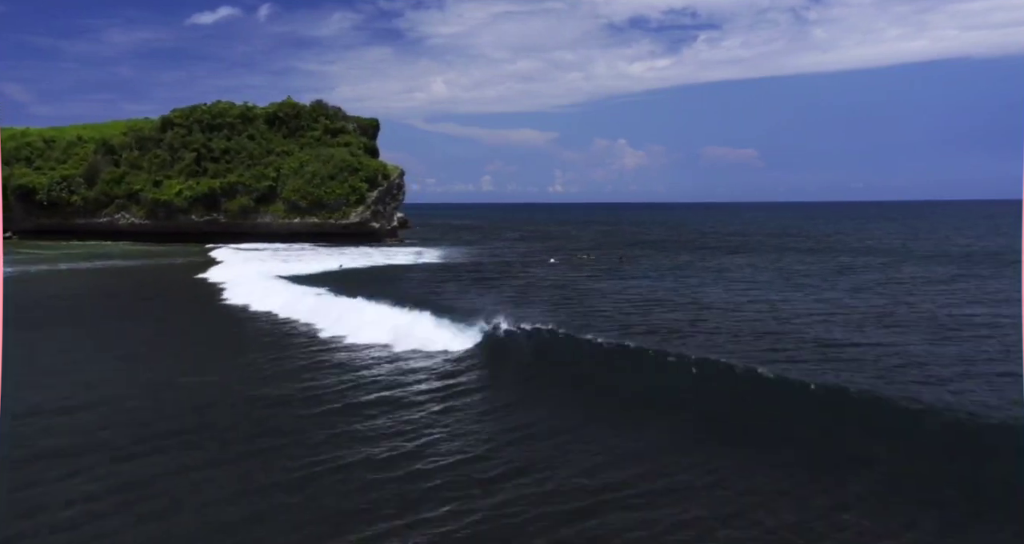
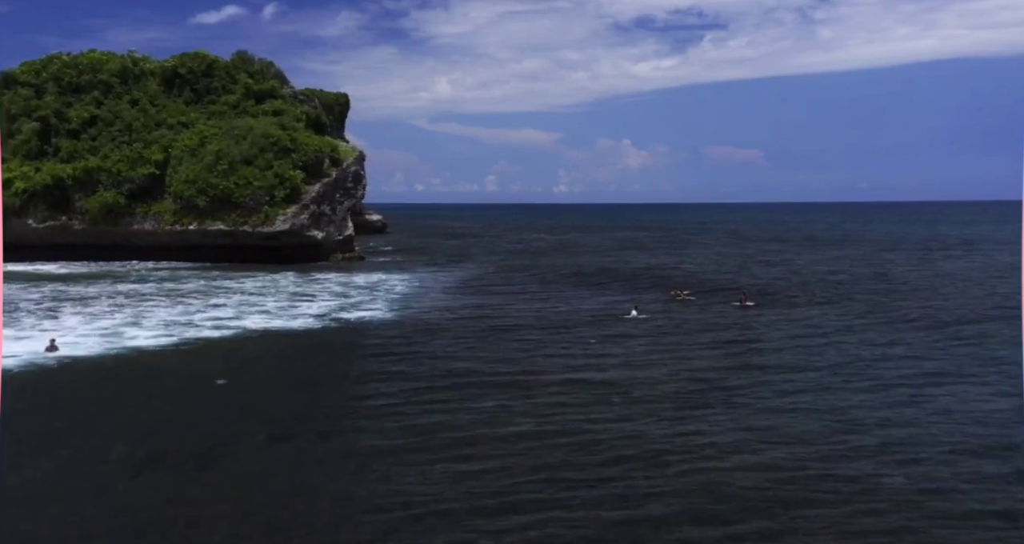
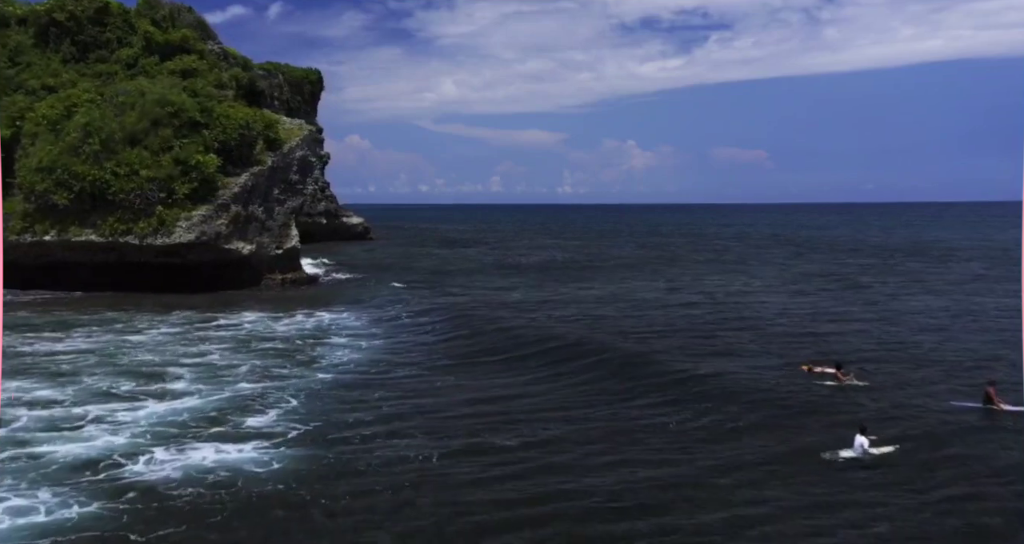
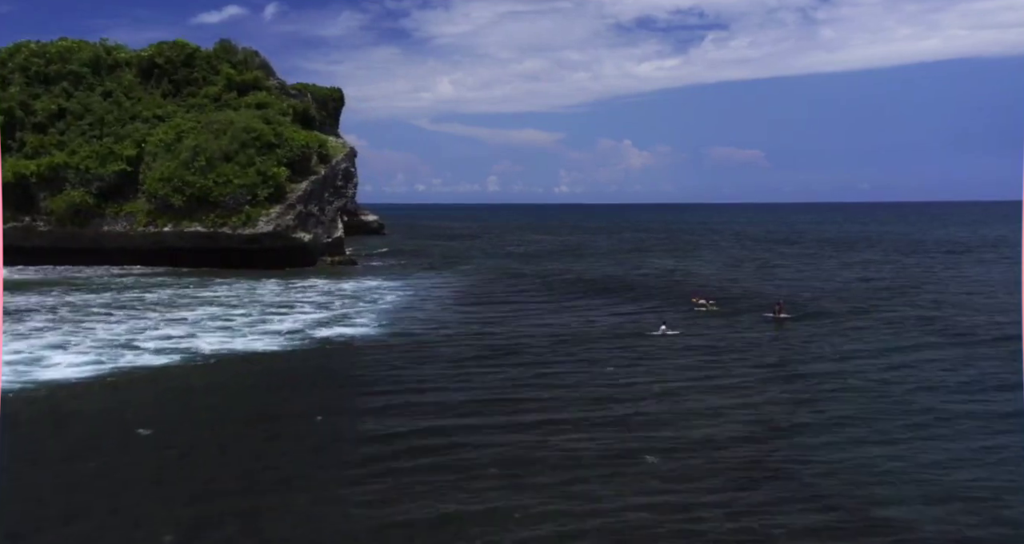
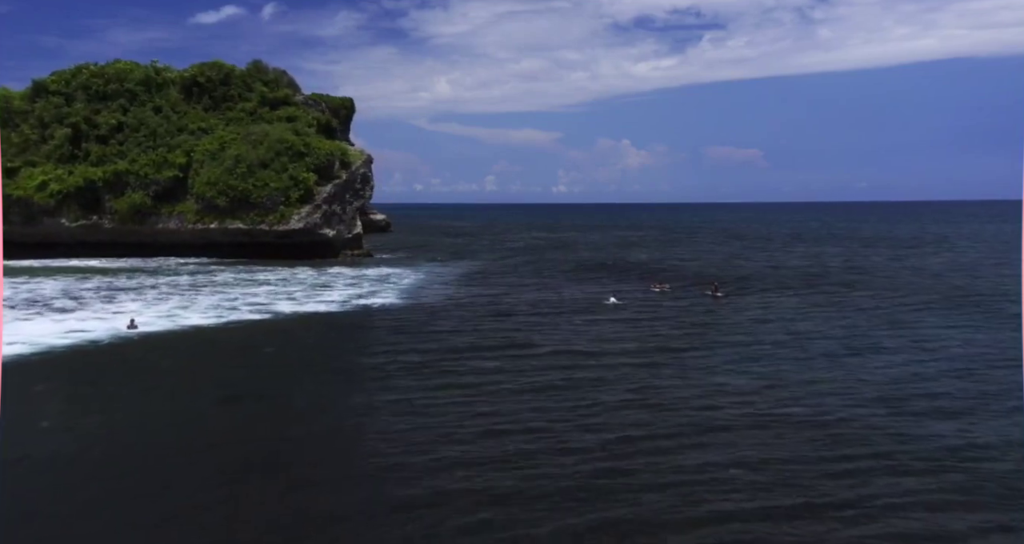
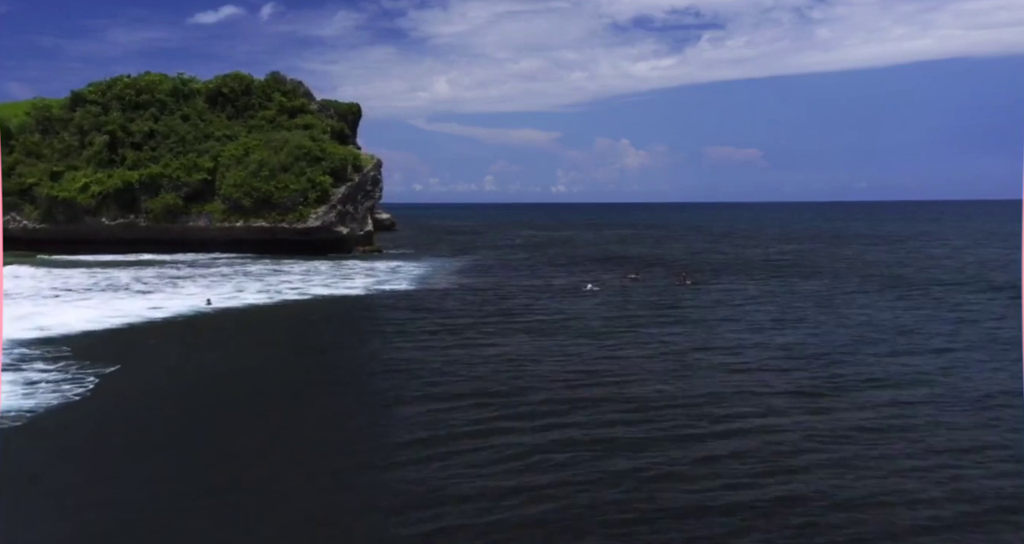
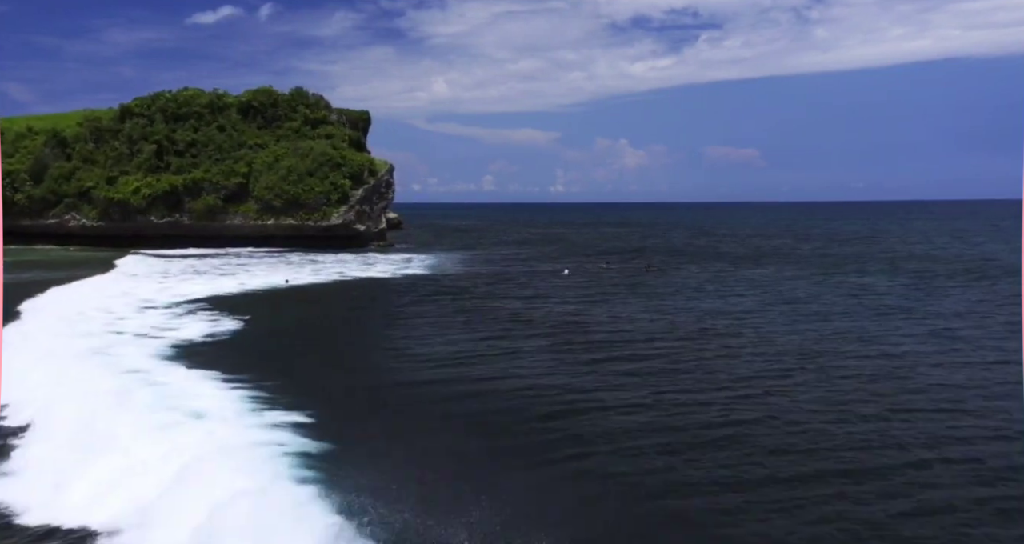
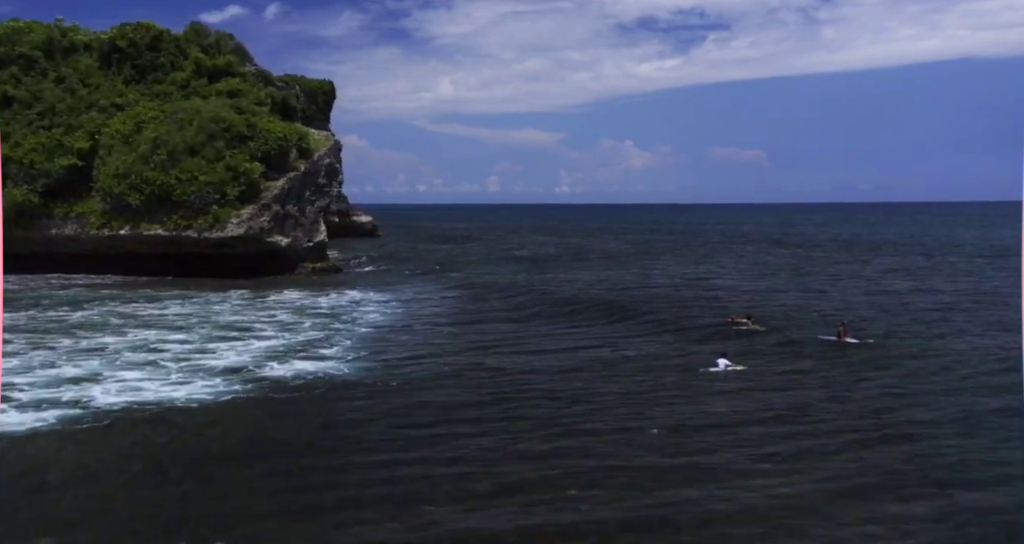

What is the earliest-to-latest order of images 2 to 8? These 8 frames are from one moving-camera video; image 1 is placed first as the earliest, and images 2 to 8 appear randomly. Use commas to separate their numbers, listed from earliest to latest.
7, 6, 5, 2, 4, 8, 3
